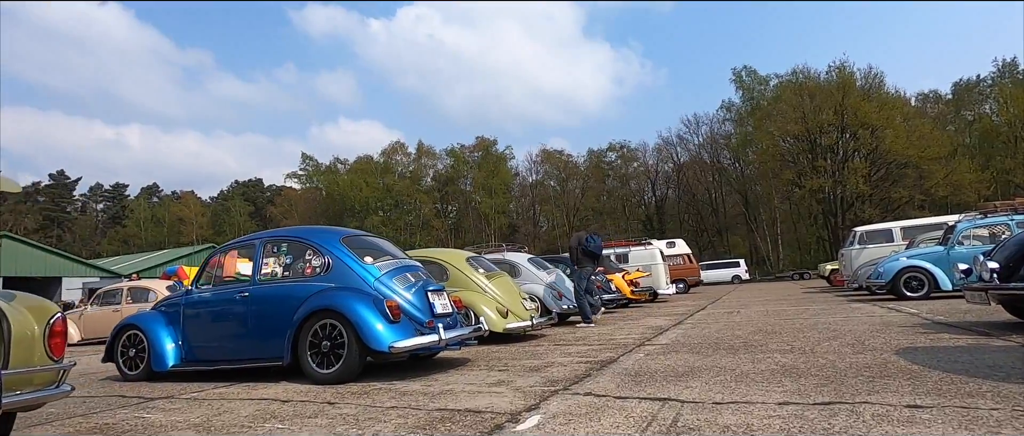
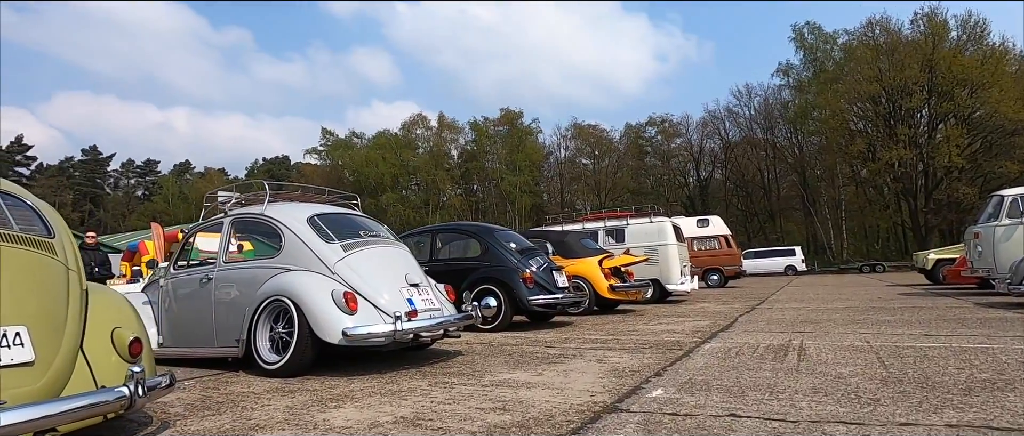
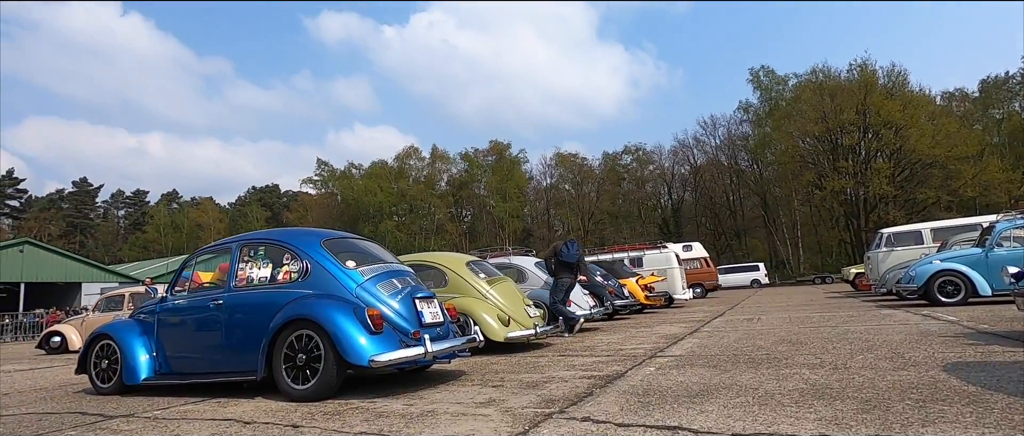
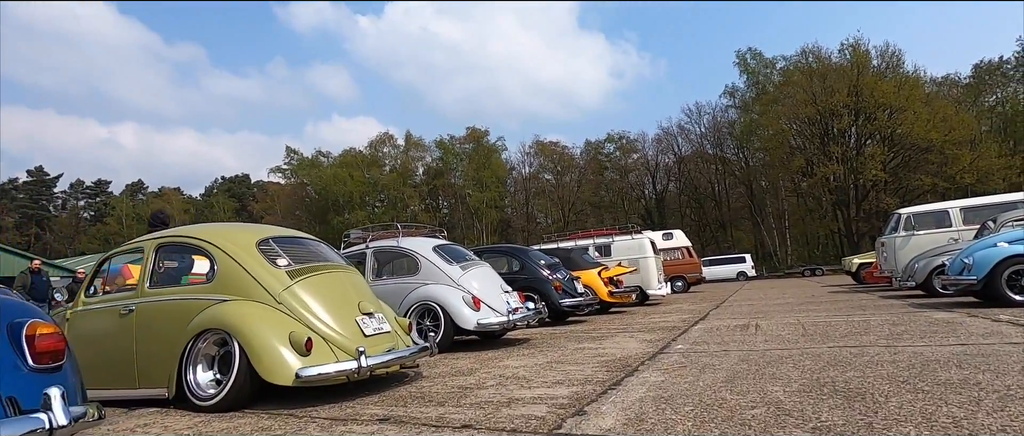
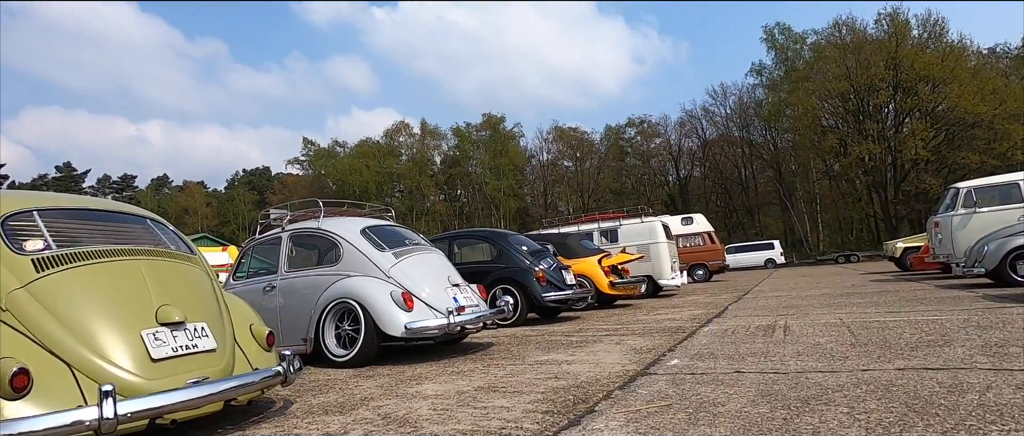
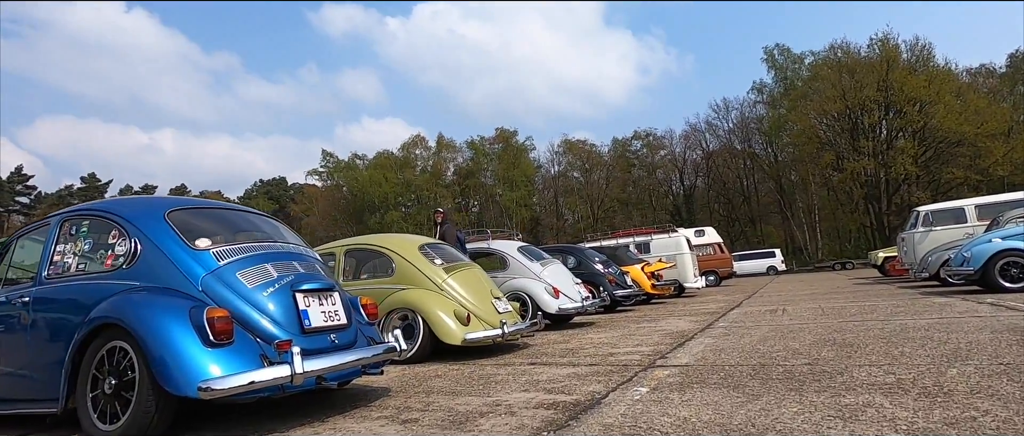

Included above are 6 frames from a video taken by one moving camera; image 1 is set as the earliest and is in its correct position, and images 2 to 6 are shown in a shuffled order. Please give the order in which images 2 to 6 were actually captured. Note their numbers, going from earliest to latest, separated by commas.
3, 6, 4, 5, 2
